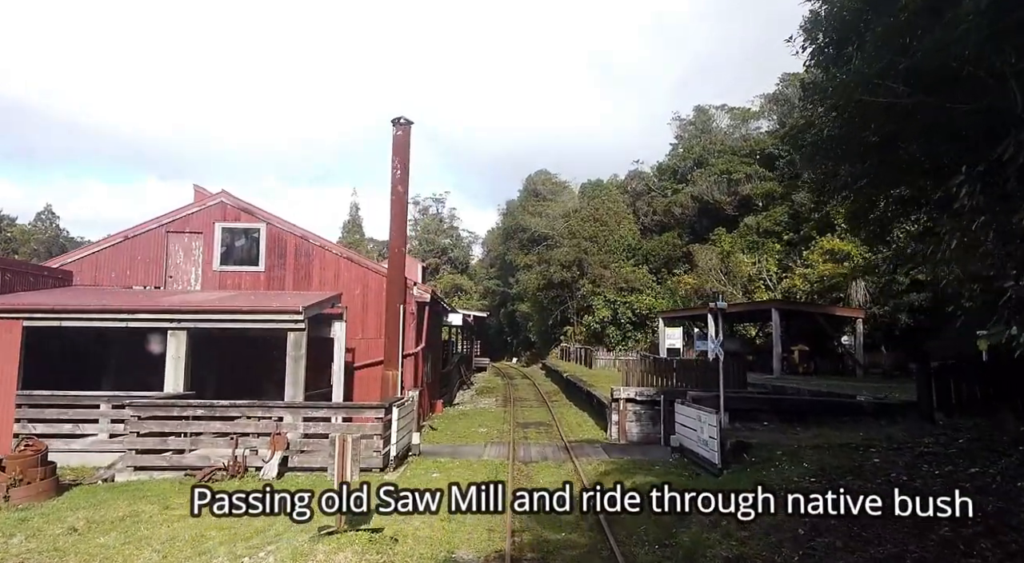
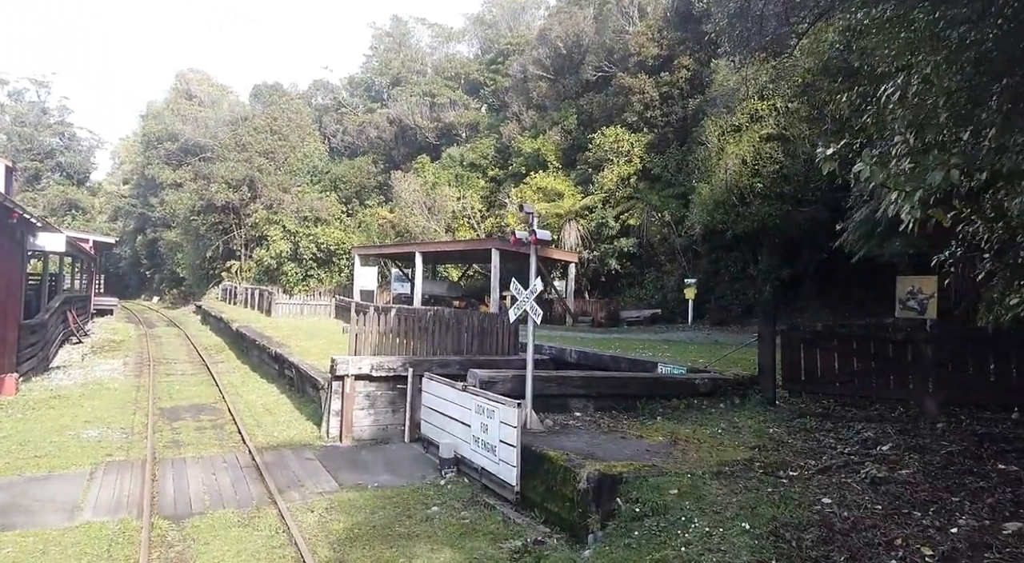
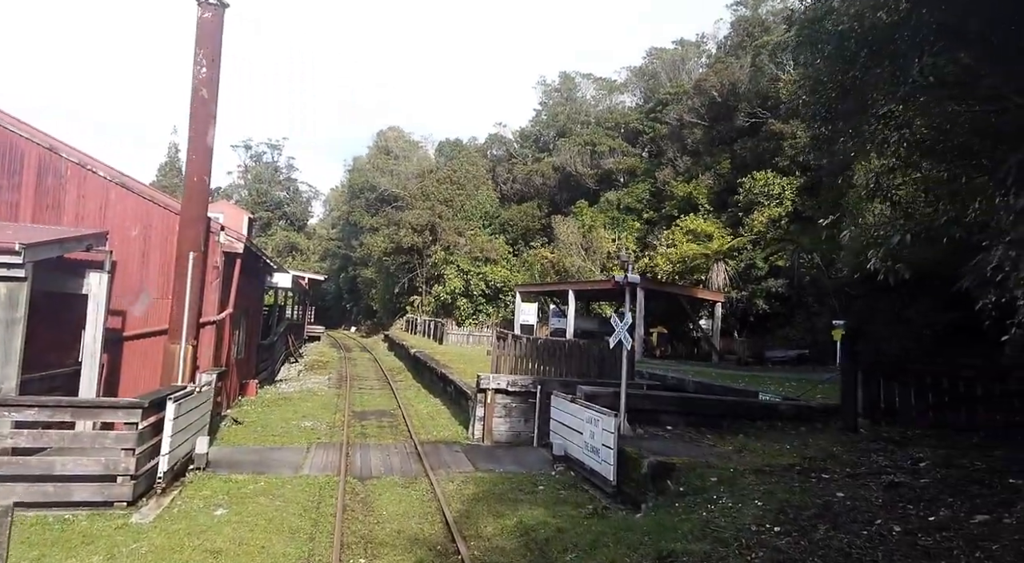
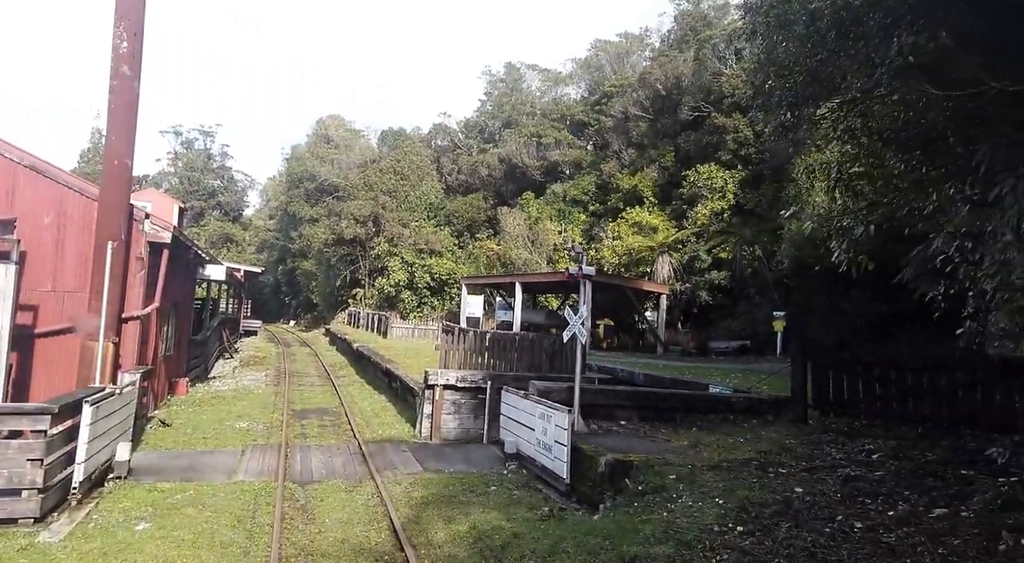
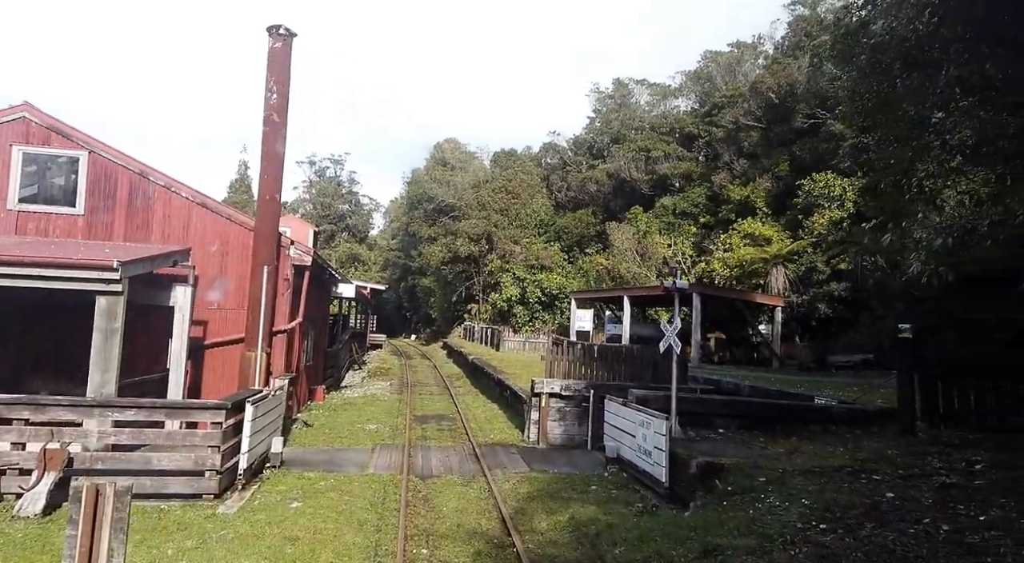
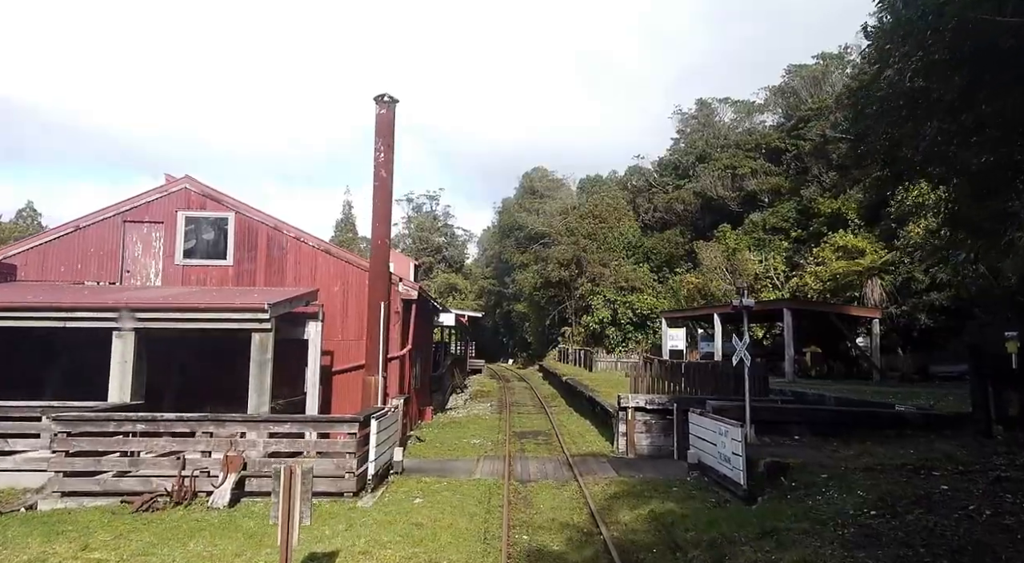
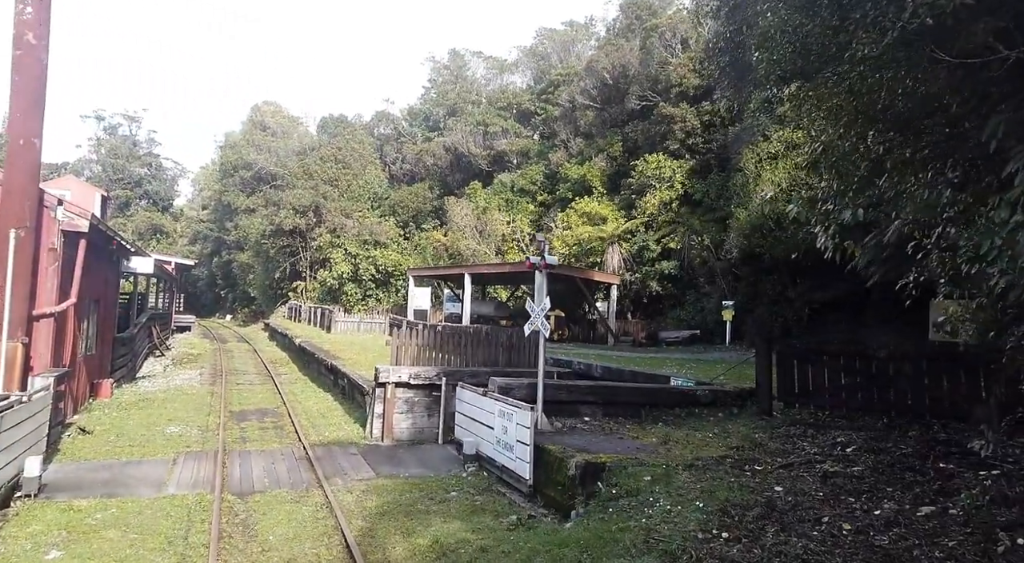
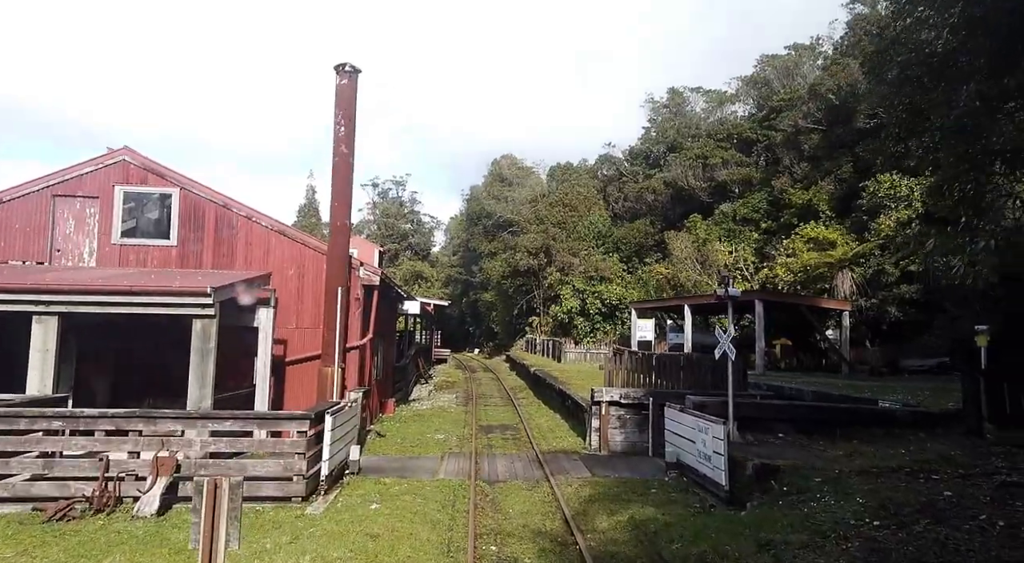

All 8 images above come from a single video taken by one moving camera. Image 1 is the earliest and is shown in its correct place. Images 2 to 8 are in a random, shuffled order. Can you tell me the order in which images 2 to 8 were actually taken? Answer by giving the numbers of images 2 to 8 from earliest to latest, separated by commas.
6, 8, 5, 3, 4, 7, 2
